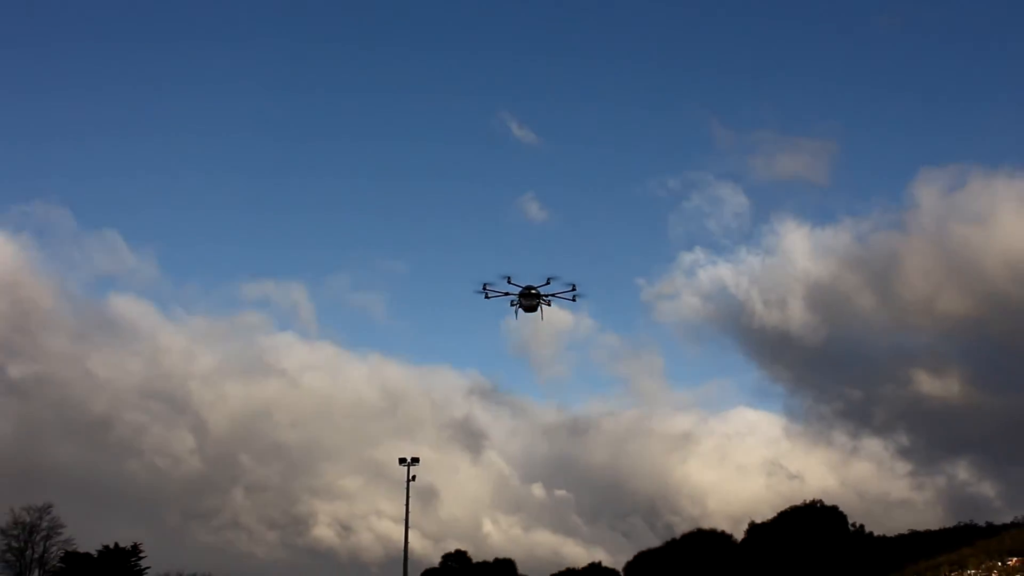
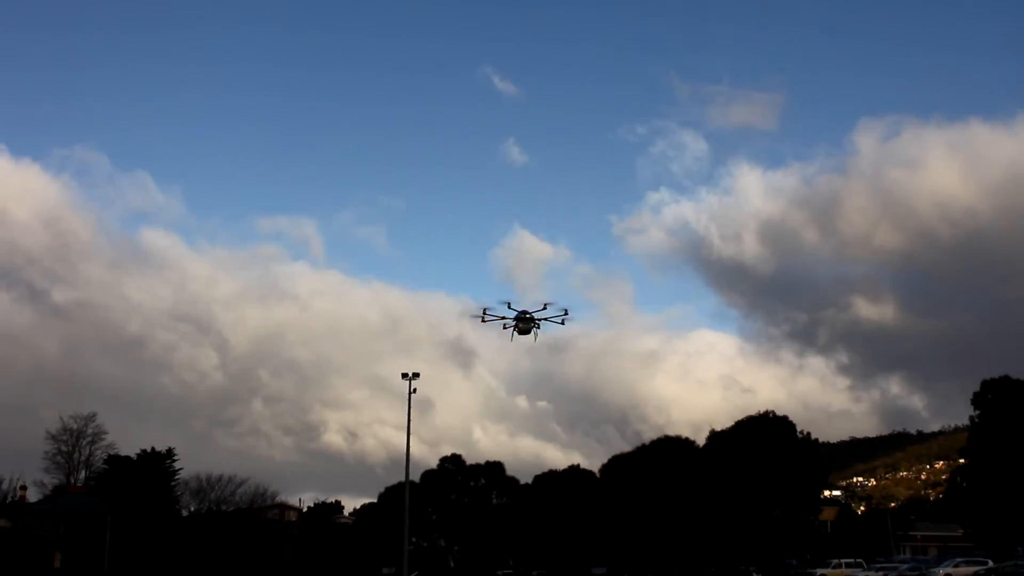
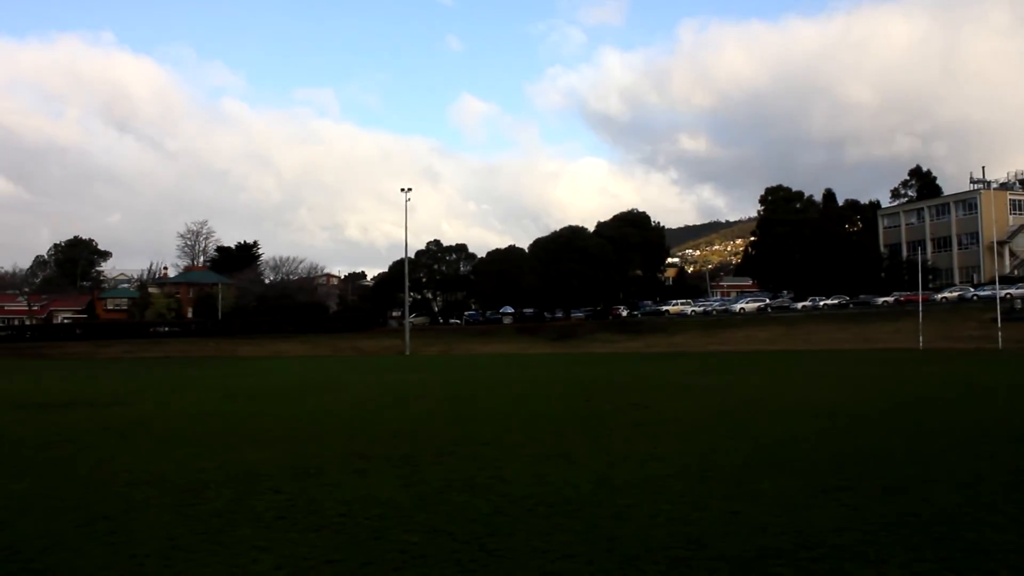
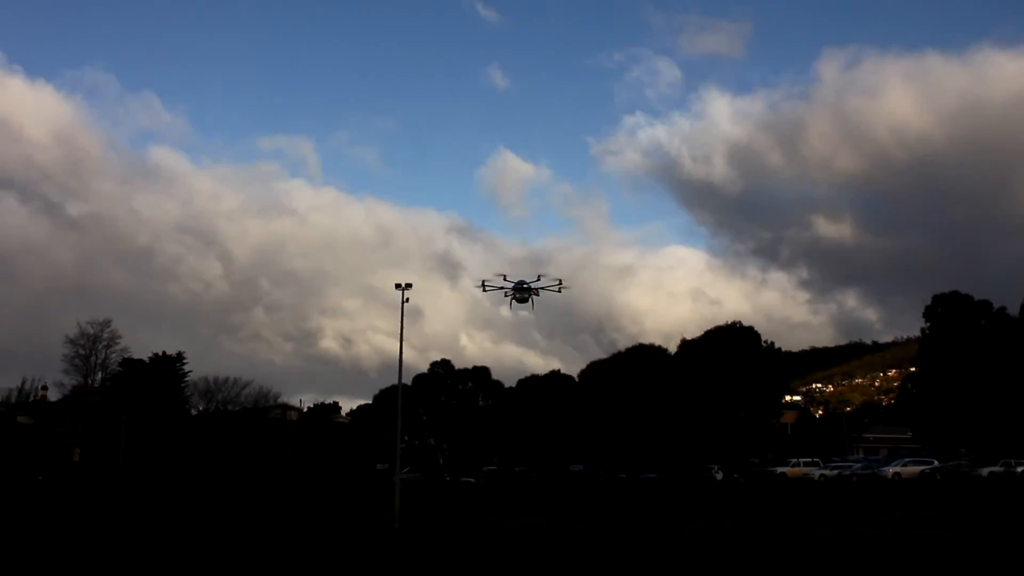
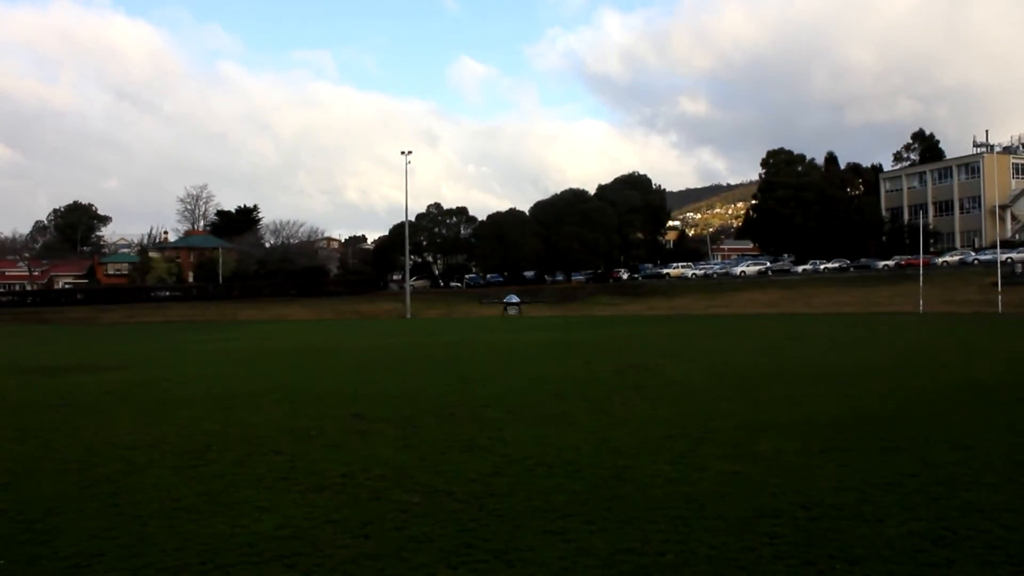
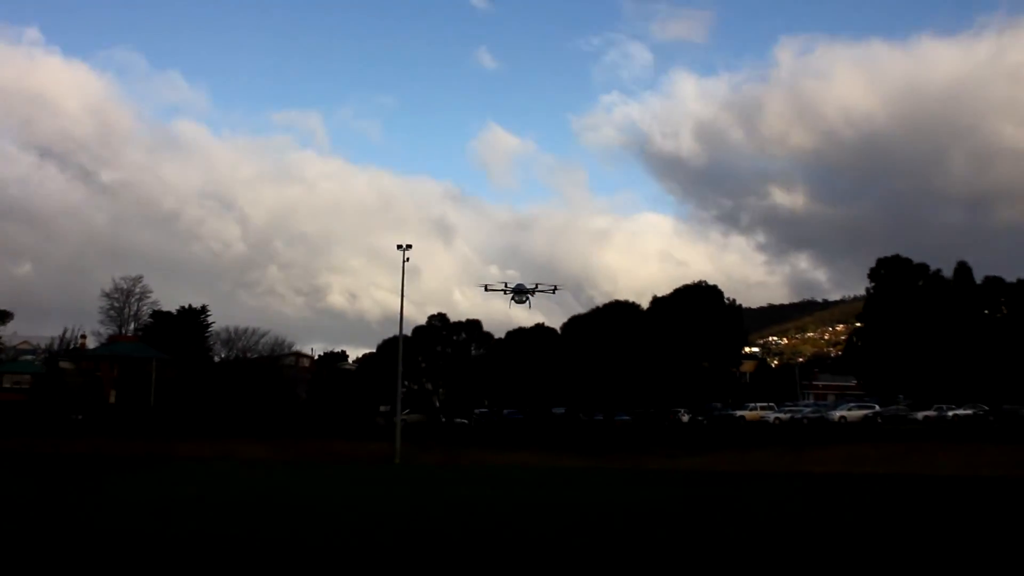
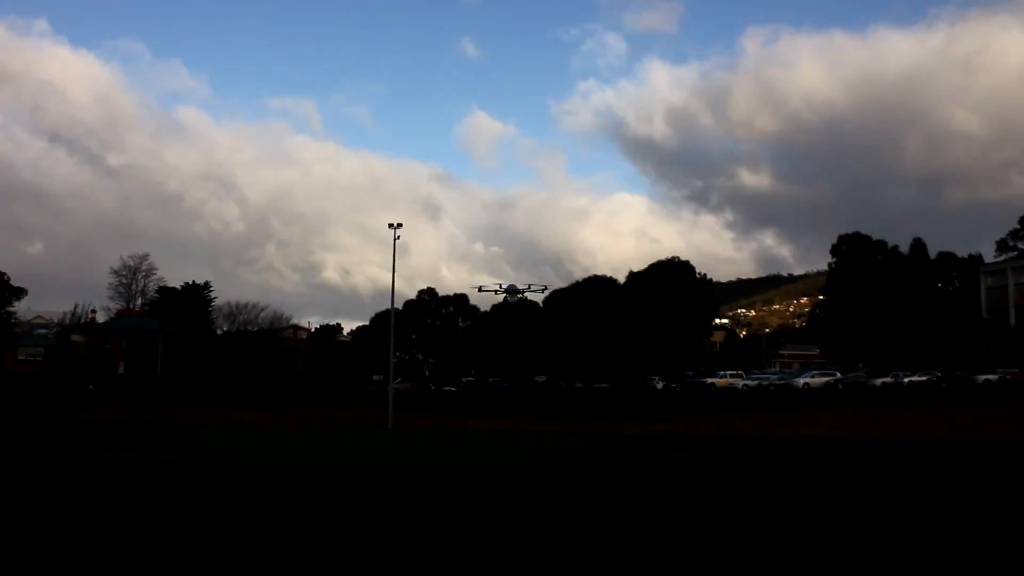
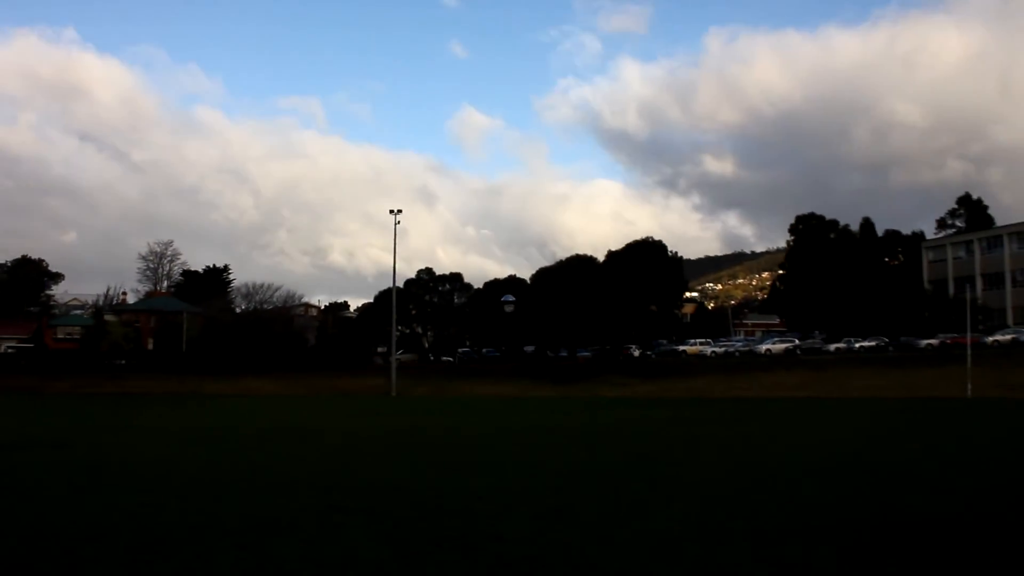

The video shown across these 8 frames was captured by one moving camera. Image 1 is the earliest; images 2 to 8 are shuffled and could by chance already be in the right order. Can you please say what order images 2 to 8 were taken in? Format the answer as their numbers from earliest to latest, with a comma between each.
2, 4, 6, 7, 8, 3, 5
